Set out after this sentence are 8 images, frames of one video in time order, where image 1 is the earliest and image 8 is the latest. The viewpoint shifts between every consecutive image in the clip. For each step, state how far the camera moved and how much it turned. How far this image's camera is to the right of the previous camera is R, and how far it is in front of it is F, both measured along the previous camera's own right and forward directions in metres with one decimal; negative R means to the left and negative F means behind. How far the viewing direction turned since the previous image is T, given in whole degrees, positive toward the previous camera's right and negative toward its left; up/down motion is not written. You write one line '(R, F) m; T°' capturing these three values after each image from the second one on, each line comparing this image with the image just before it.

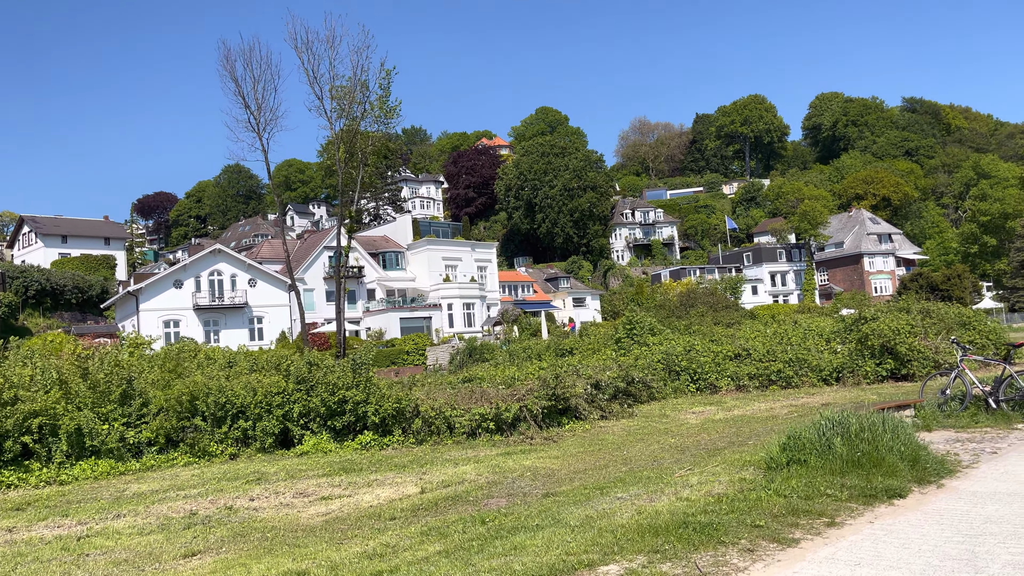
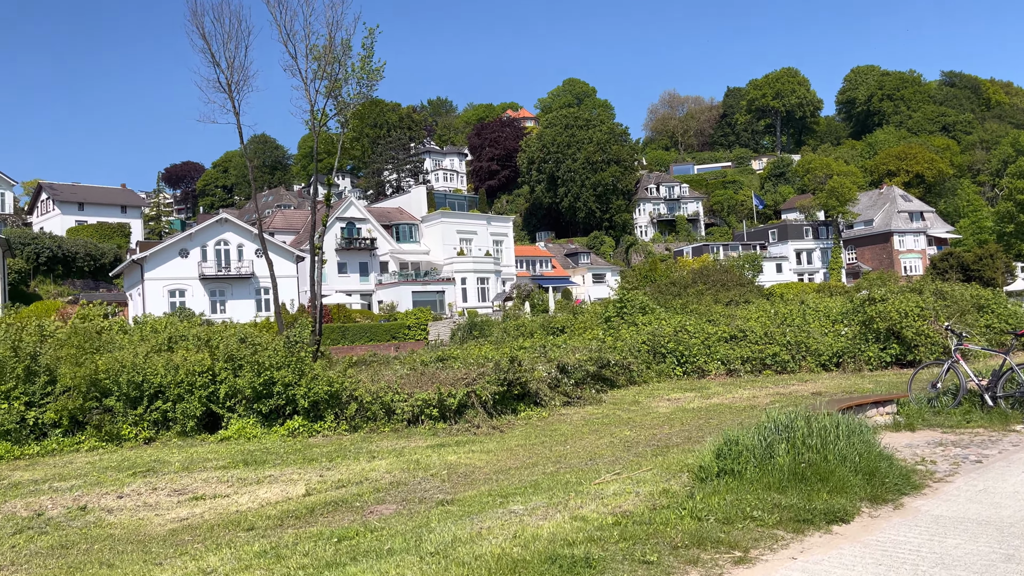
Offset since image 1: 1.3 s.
(+1.1, +1.2) m; -2°
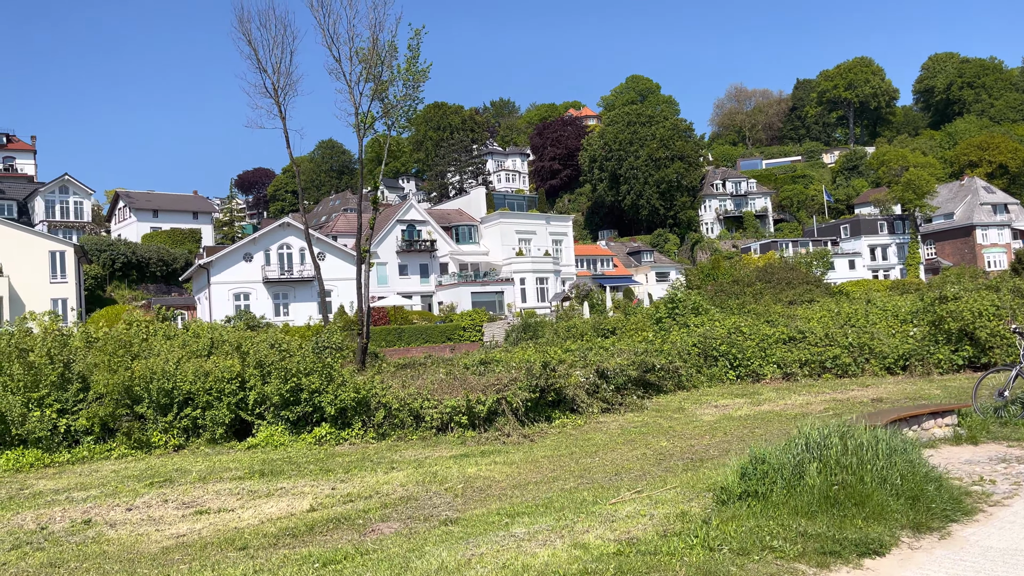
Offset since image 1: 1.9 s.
(+0.5, +0.5) m; -5°
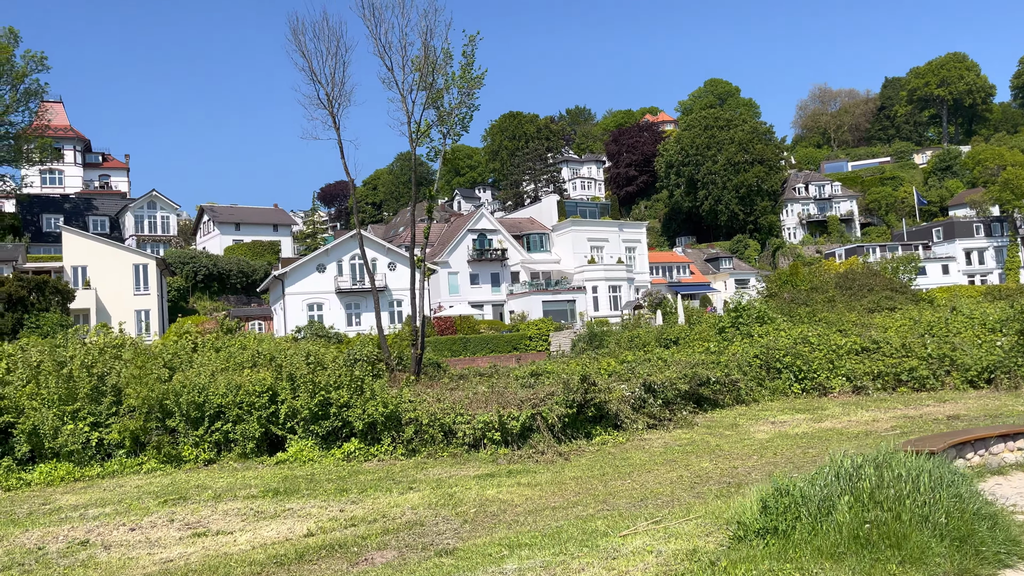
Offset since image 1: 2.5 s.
(+0.6, +0.5) m; -5°
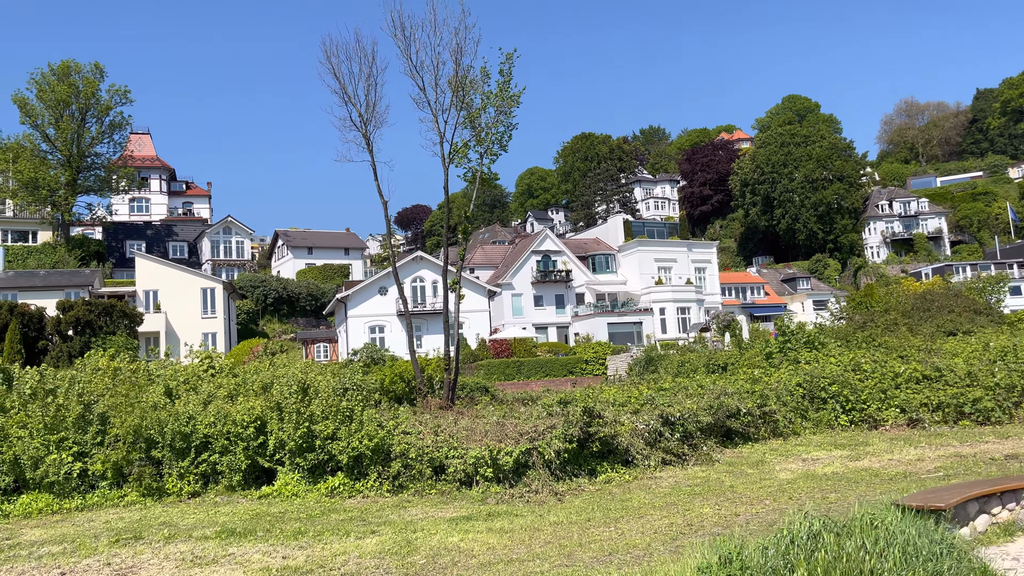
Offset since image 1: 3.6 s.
(+1.0, +0.8) m; -5°
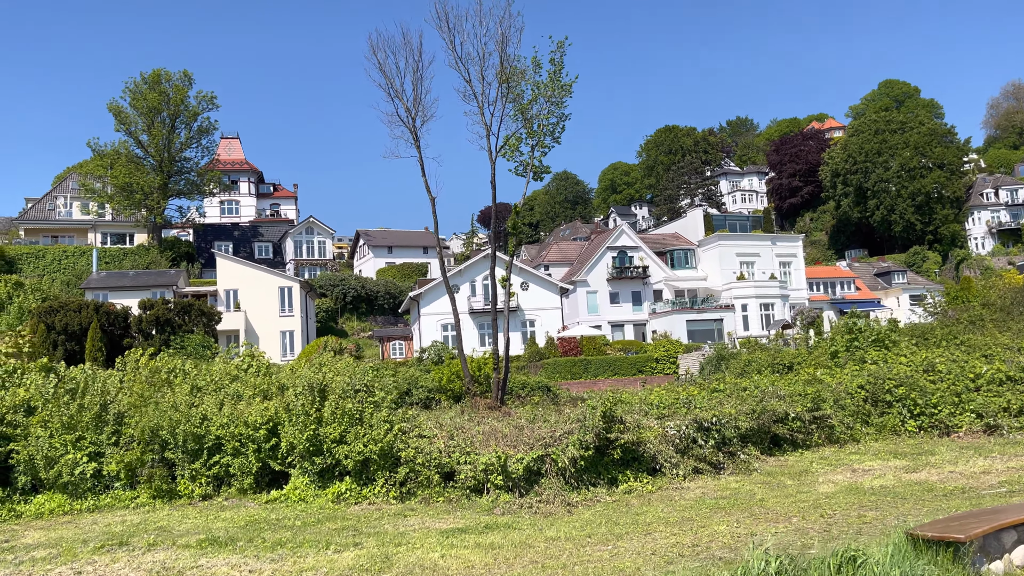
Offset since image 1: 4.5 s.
(+0.9, +0.7) m; -6°
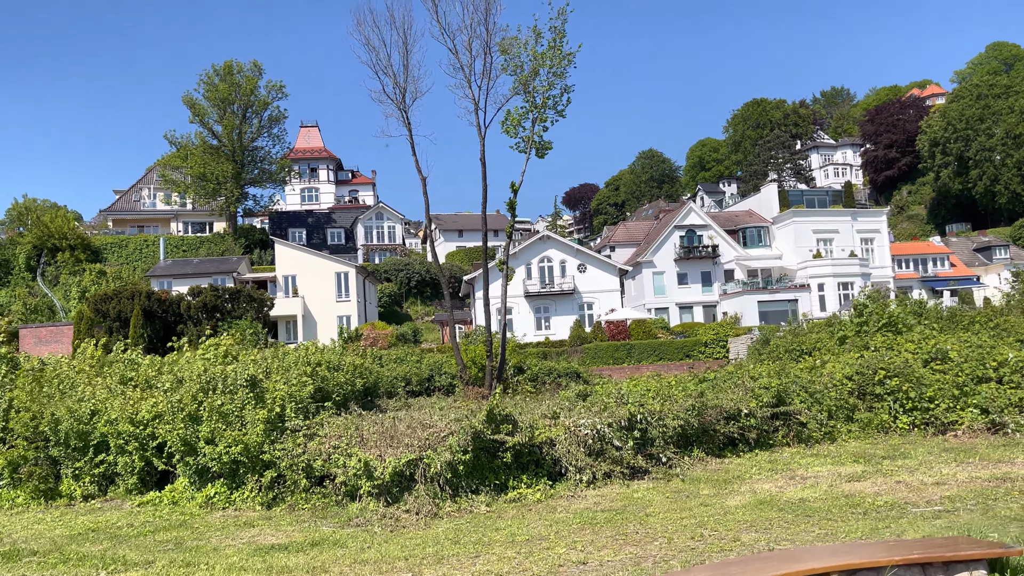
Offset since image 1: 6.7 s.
(+2.3, +1.2) m; -6°
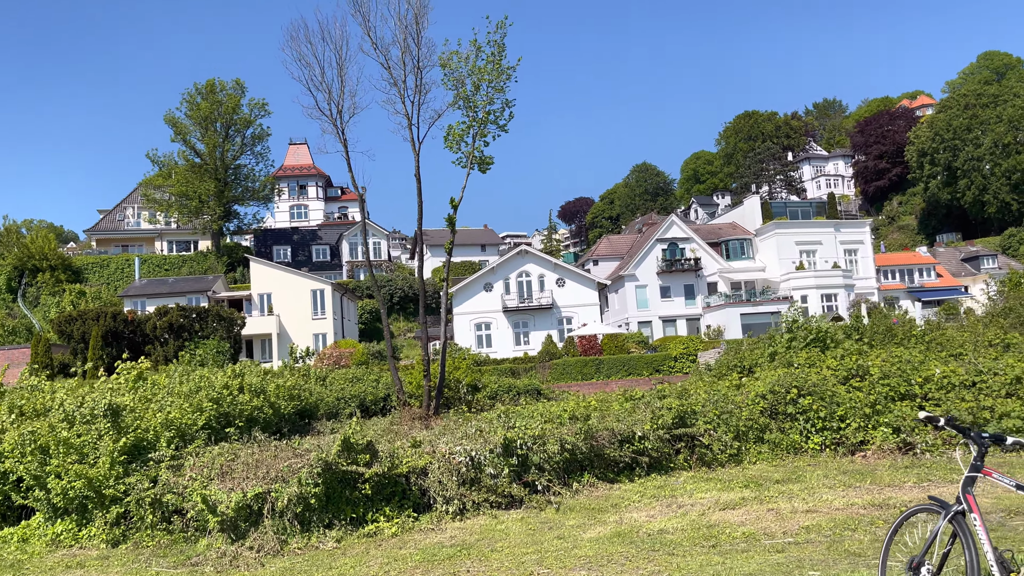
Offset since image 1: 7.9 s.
(+1.5, +0.4) m; 0°
